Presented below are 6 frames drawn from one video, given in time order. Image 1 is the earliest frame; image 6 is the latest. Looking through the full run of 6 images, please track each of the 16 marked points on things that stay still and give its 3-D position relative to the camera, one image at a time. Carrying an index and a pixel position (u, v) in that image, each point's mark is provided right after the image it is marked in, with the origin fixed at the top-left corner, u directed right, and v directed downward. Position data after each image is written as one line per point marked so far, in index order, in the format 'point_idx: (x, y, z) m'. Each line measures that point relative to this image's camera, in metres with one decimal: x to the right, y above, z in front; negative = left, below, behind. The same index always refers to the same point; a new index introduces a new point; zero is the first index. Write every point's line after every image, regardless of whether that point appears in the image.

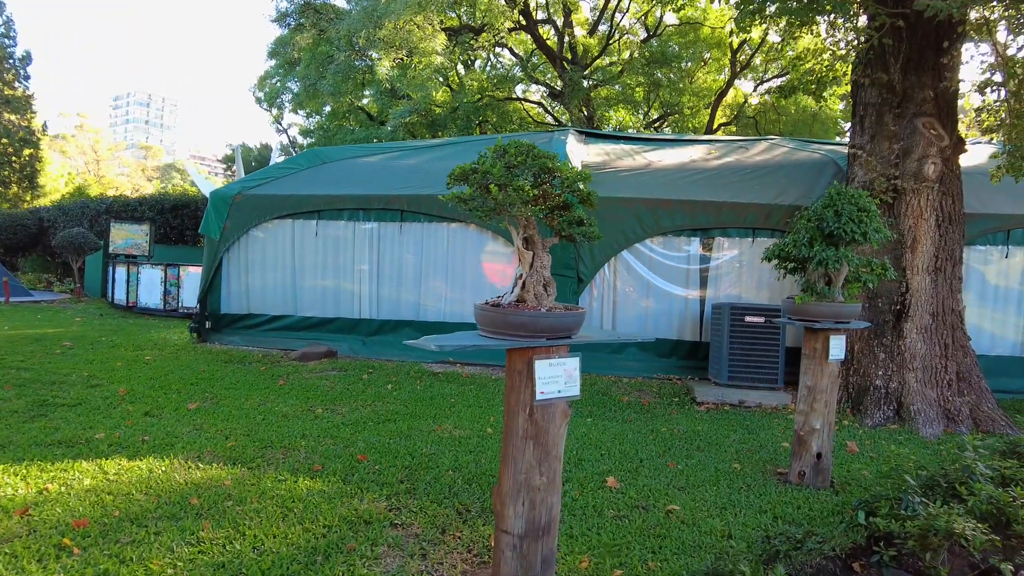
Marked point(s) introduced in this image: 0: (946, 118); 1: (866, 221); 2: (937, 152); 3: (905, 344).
0: (+4.2, +1.6, +6.3) m
1: (+2.0, +0.4, +3.8) m
2: (+4.1, +1.3, +6.2) m
3: (+3.6, -0.5, +6.0) m
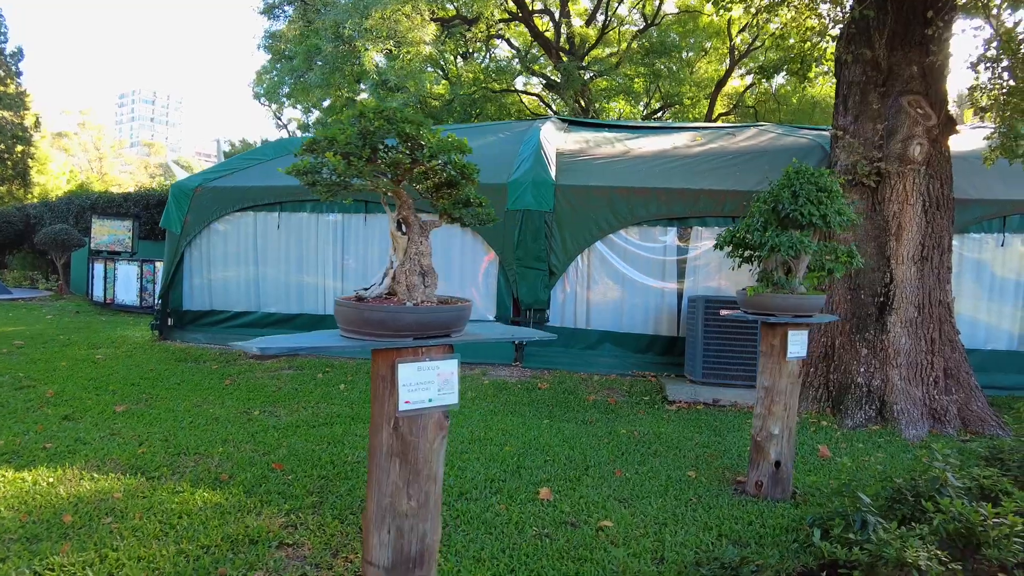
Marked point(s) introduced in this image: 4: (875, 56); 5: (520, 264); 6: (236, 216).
0: (+3.8, +1.7, +5.8) m
1: (+1.6, +0.4, +3.4) m
2: (+3.7, +1.4, +5.7) m
3: (+3.2, -0.4, +5.5) m
4: (+3.4, +2.1, +5.9) m
5: (+0.1, +0.3, +7.5) m
6: (-3.6, +0.9, +8.4) m
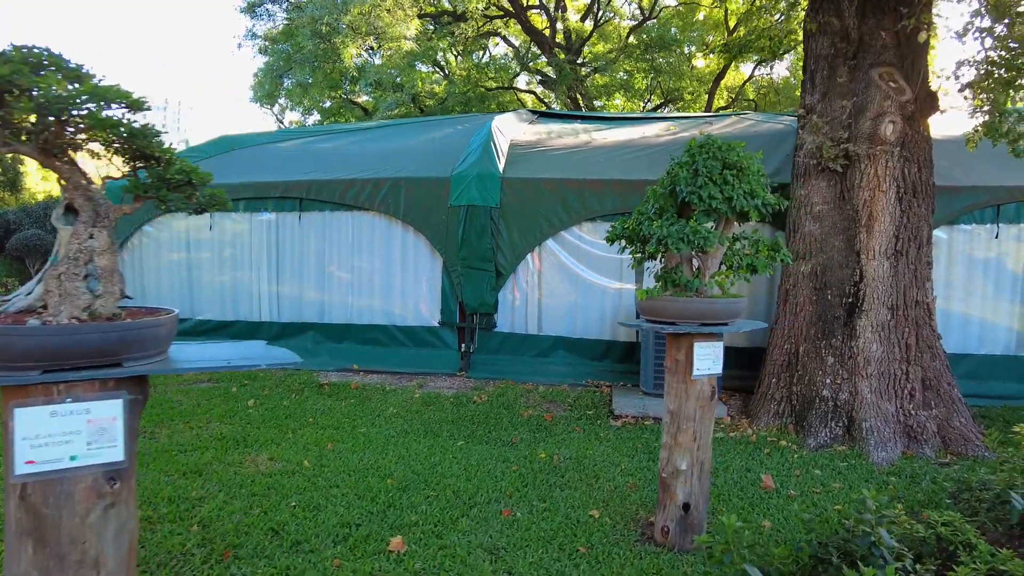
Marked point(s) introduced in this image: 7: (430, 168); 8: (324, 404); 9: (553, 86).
0: (+3.2, +1.7, +5.1) m
1: (+0.9, +0.4, +2.7) m
2: (+3.0, +1.4, +5.0) m
3: (+2.6, -0.4, +4.8) m
4: (+2.7, +2.1, +5.2) m
5: (-0.5, +0.3, +6.9) m
6: (-4.2, +0.8, +7.9) m
7: (-0.9, +1.3, +7.1) m
8: (-1.6, -1.0, +5.7) m
9: (+1.2, +5.6, +17.9) m
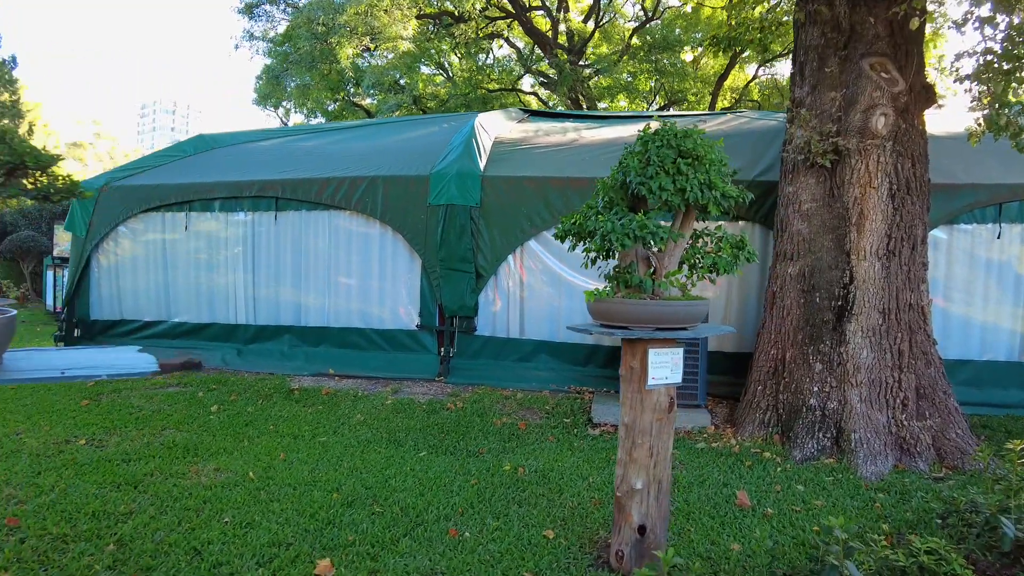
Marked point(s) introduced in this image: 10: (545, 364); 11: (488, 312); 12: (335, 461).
0: (+2.9, +1.7, +4.8) m
1: (+0.7, +0.4, +2.4) m
2: (+2.8, +1.4, +4.7) m
3: (+2.4, -0.4, +4.6) m
4: (+2.5, +2.1, +5.0) m
5: (-0.7, +0.2, +6.7) m
6: (-4.4, +0.8, +7.7) m
7: (-1.1, +1.3, +6.9) m
8: (-1.9, -1.0, +5.4) m
9: (+1.1, +5.5, +17.7) m
10: (+0.3, -0.8, +6.6) m
11: (-0.3, -0.2, +6.7) m
12: (-1.1, -1.1, +4.1) m
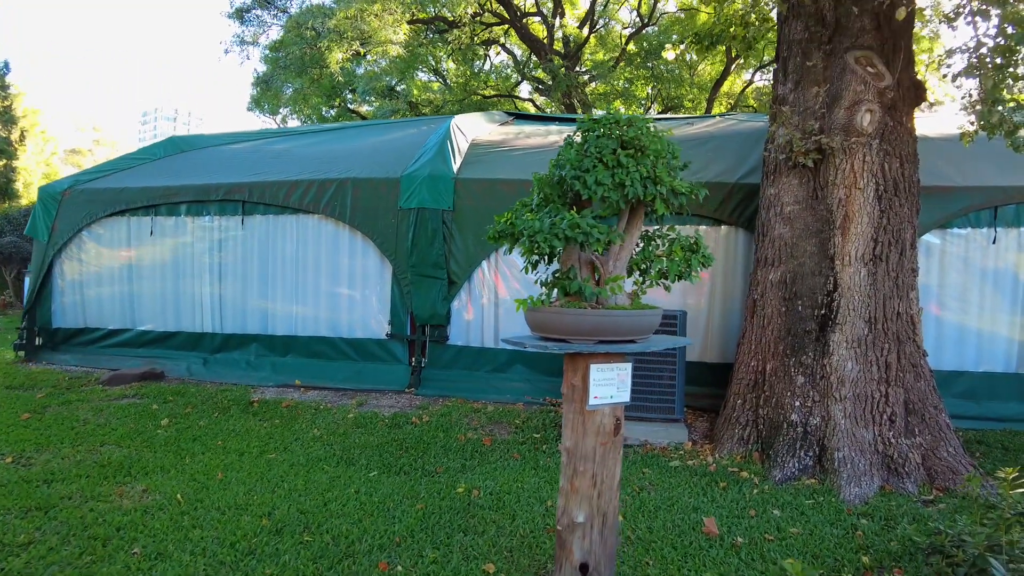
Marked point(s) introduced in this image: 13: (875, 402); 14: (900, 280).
0: (+2.7, +1.7, +4.5) m
1: (+0.4, +0.4, +2.2) m
2: (+2.5, +1.3, +4.5) m
3: (+2.1, -0.5, +4.3) m
4: (+2.2, +2.0, +4.7) m
5: (-1.0, +0.2, +6.4) m
6: (-4.7, +0.7, +7.4) m
7: (-1.4, +1.2, +6.6) m
8: (-2.1, -1.1, +5.1) m
9: (+0.9, +5.3, +17.5) m
10: (+0.1, -0.9, +6.3) m
11: (-0.5, -0.3, +6.5) m
12: (-1.4, -1.1, +3.8) m
13: (+2.4, -0.7, +4.2) m
14: (+2.6, +0.1, +4.4) m
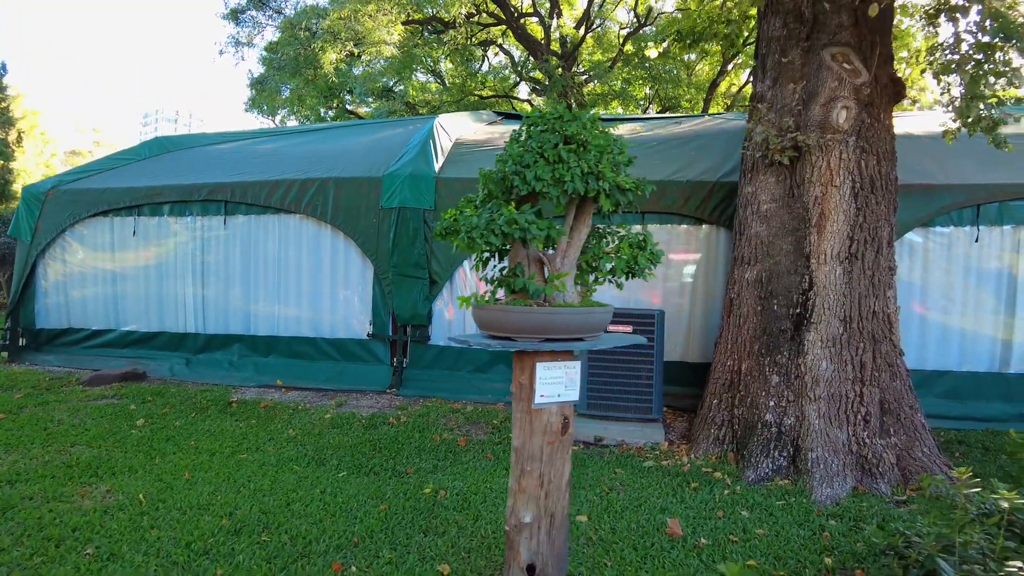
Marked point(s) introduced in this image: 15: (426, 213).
0: (+2.5, +1.7, +4.5) m
1: (+0.2, +0.4, +2.1) m
2: (+2.3, +1.3, +4.4) m
3: (+1.9, -0.5, +4.2) m
4: (+2.0, +2.1, +4.7) m
5: (-1.1, +0.2, +6.3) m
6: (-4.8, +0.7, +7.4) m
7: (-1.5, +1.2, +6.6) m
8: (-2.3, -1.1, +5.1) m
9: (+0.7, +5.3, +17.4) m
10: (-0.1, -0.8, +6.3) m
11: (-0.7, -0.3, +6.4) m
12: (-1.6, -1.1, +3.8) m
13: (+2.2, -0.7, +4.2) m
14: (+2.5, +0.1, +4.4) m
15: (-0.8, +0.7, +6.3) m
